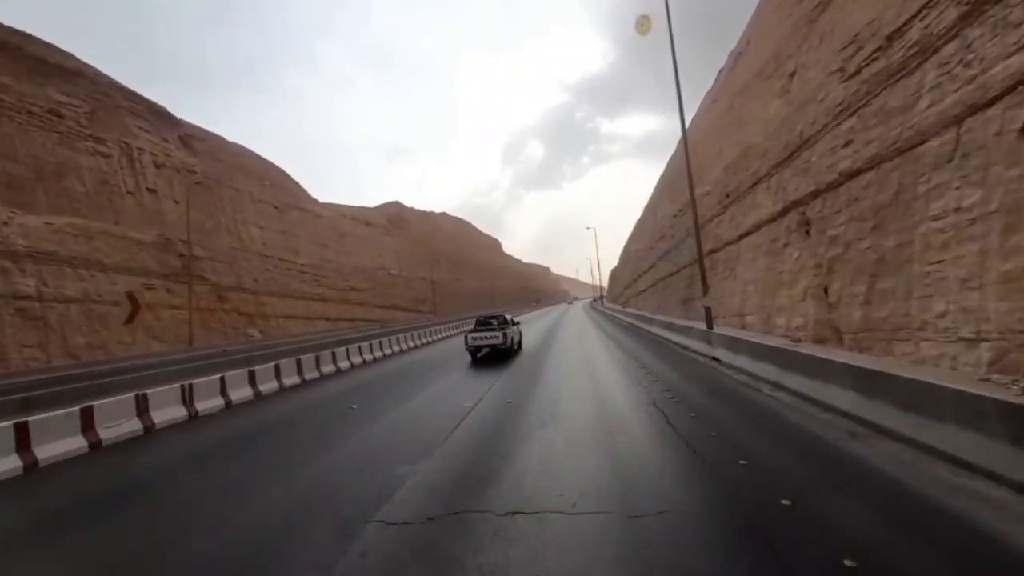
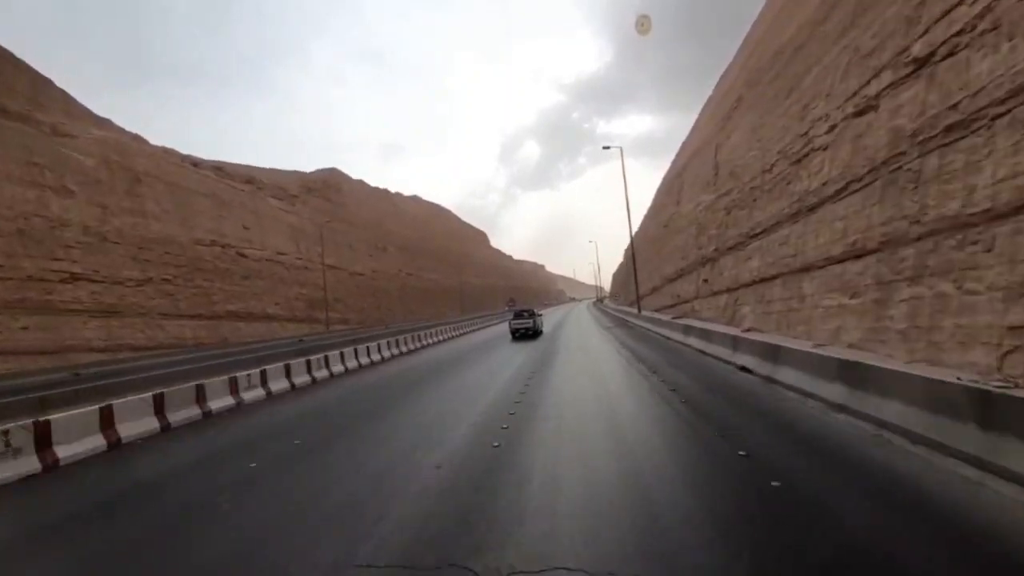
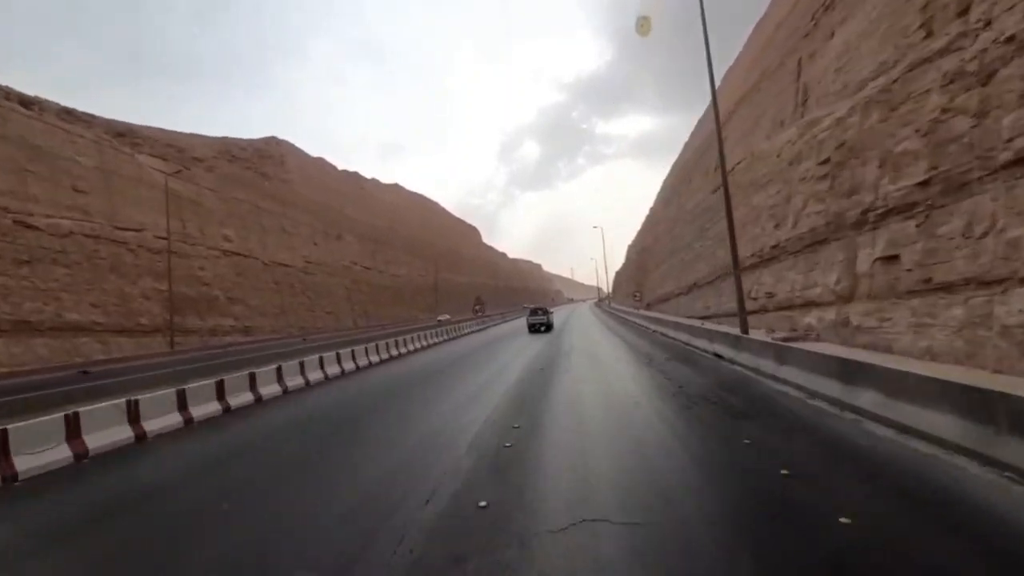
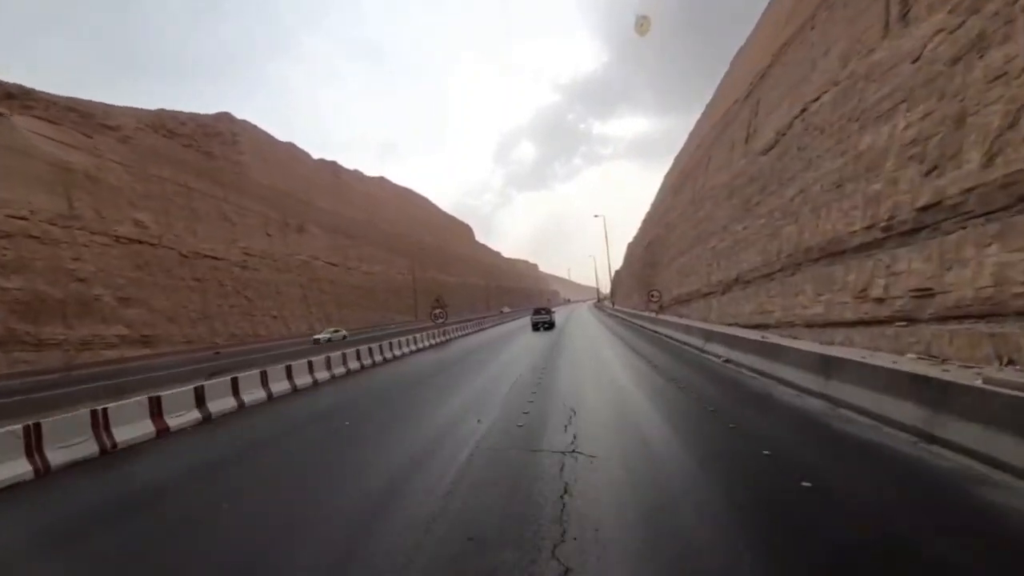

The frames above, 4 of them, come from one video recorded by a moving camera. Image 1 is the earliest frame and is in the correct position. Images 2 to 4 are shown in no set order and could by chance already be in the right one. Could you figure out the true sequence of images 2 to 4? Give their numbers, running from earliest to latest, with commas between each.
2, 3, 4
